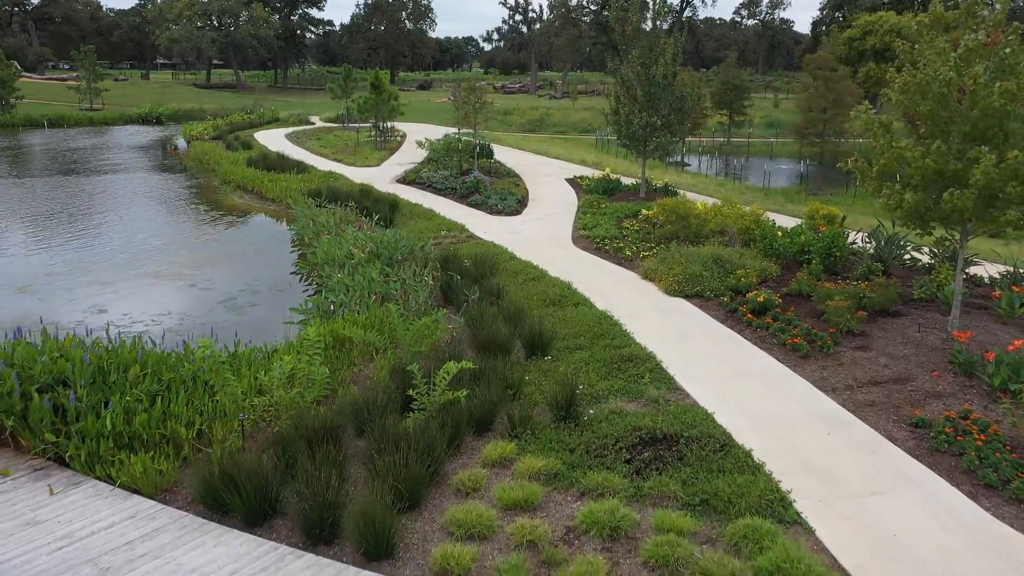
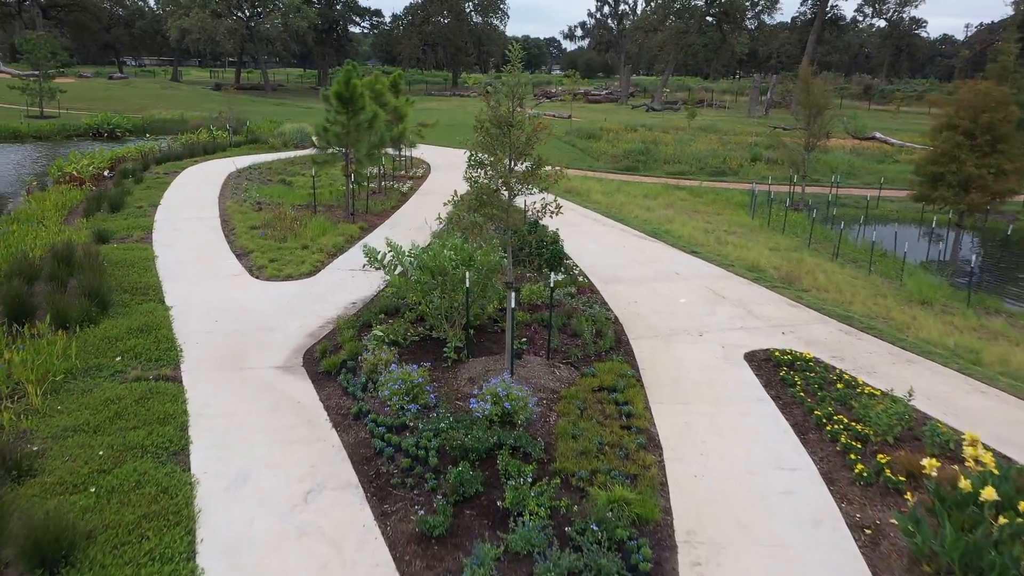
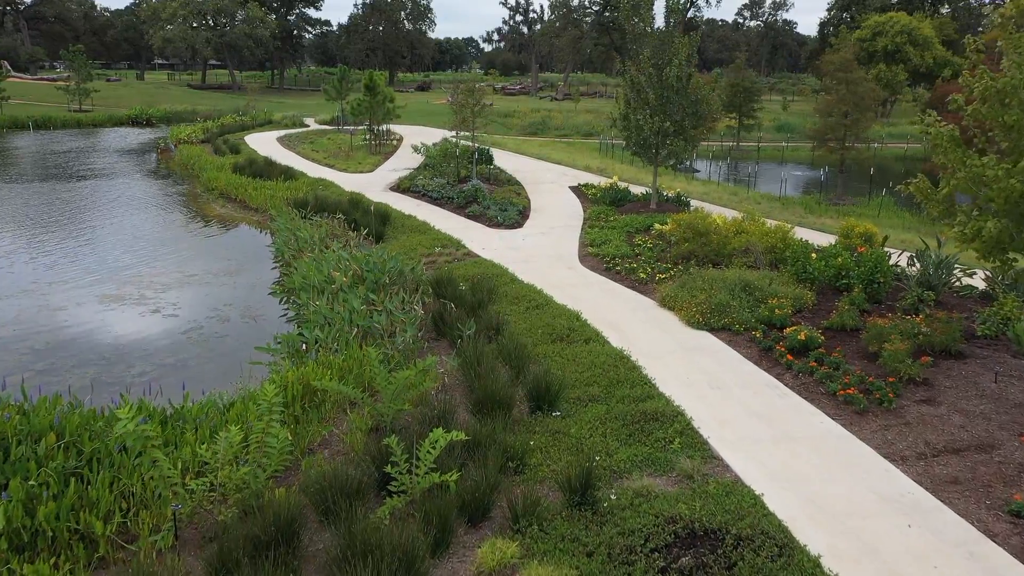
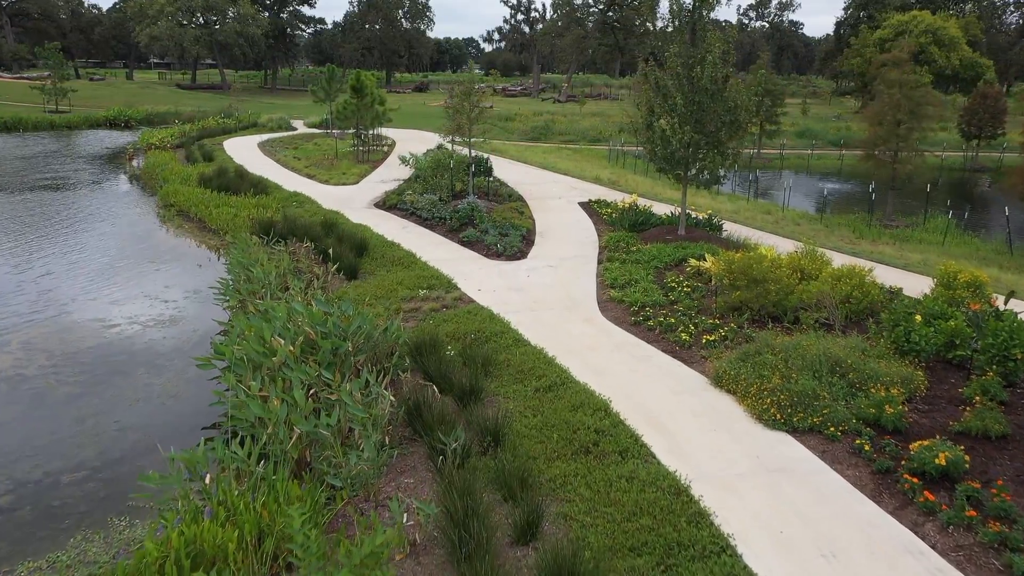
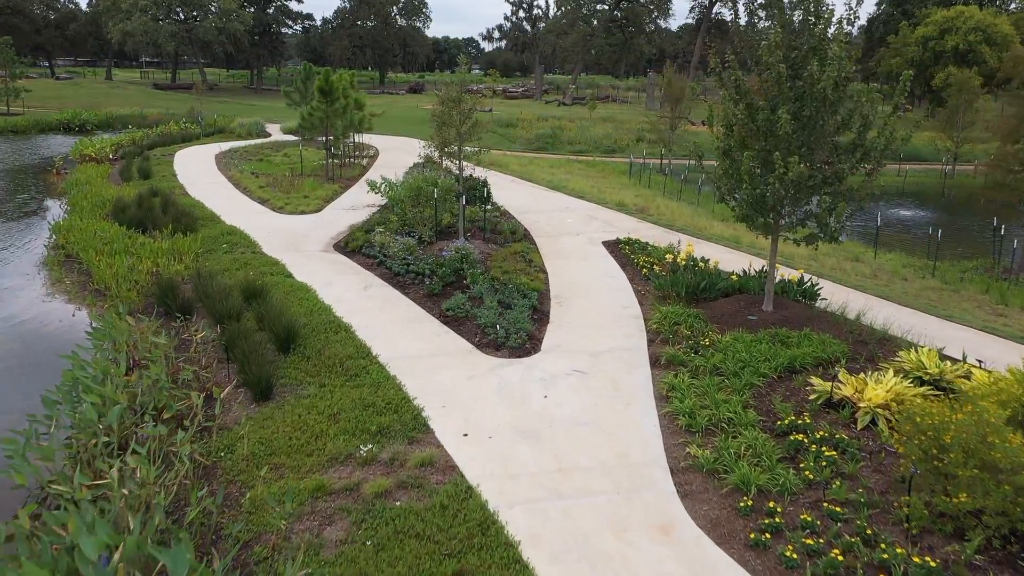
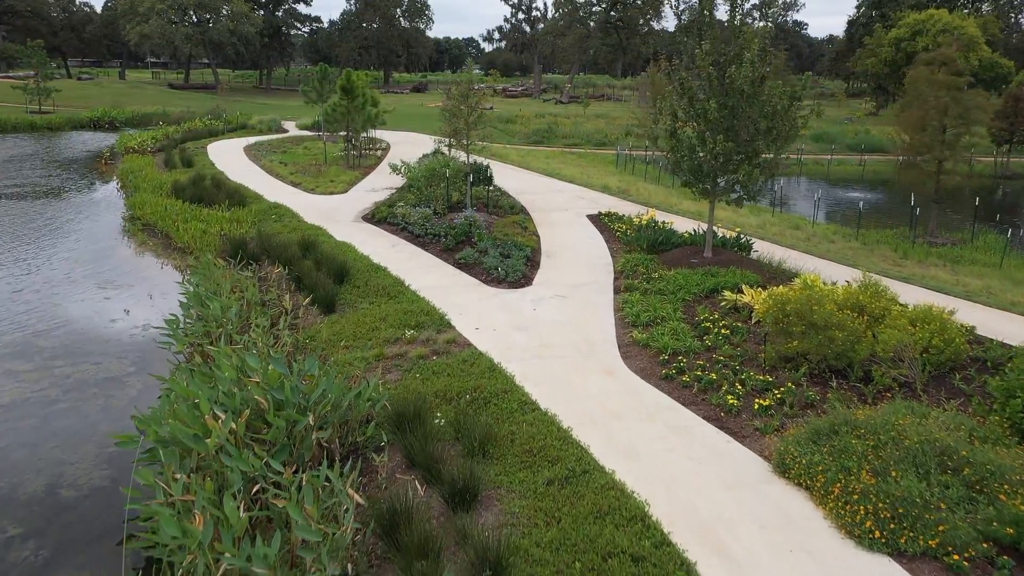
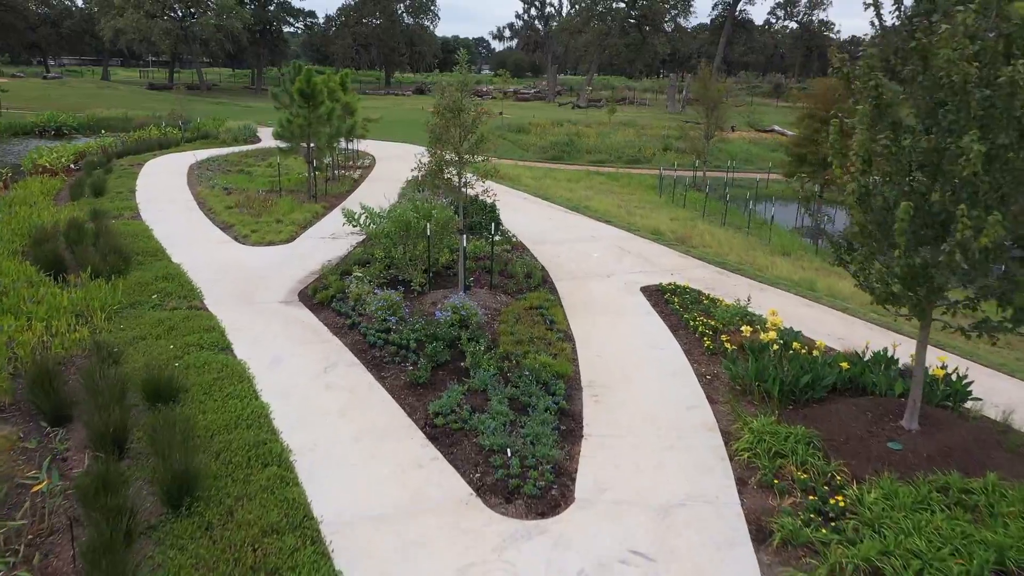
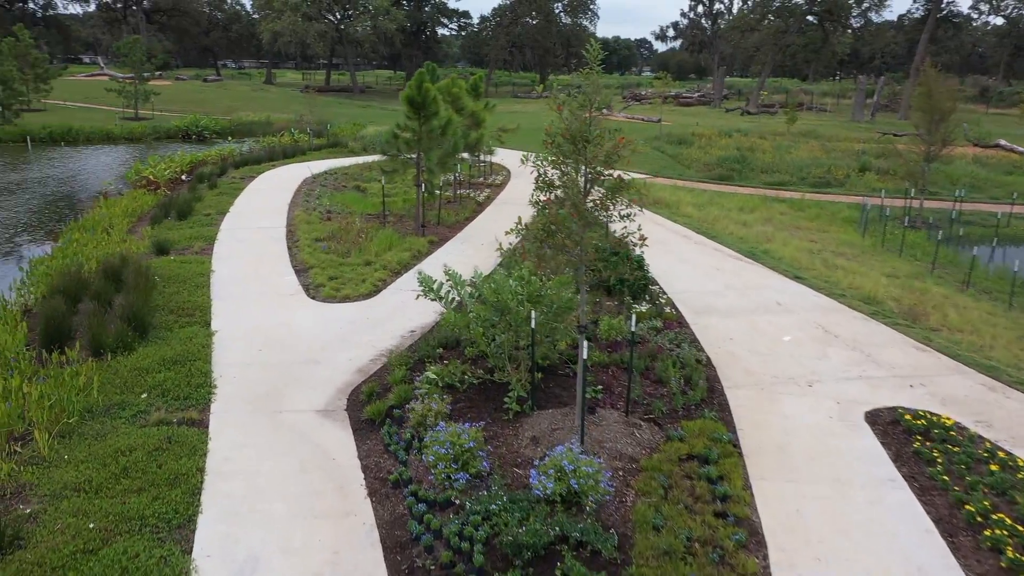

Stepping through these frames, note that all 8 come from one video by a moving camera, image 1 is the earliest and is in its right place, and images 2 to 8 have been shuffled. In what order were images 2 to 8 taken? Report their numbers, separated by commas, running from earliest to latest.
3, 4, 6, 5, 7, 2, 8
